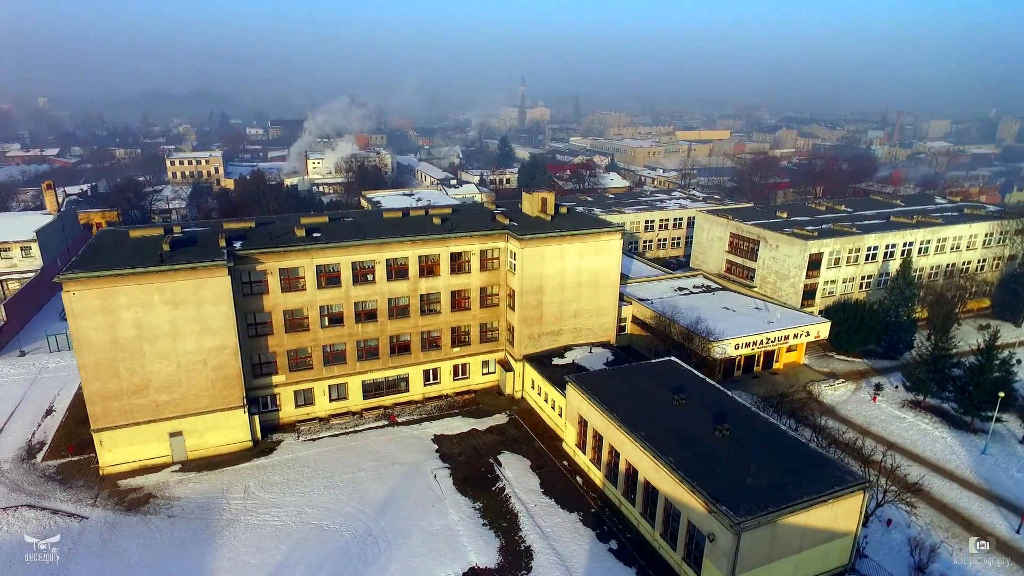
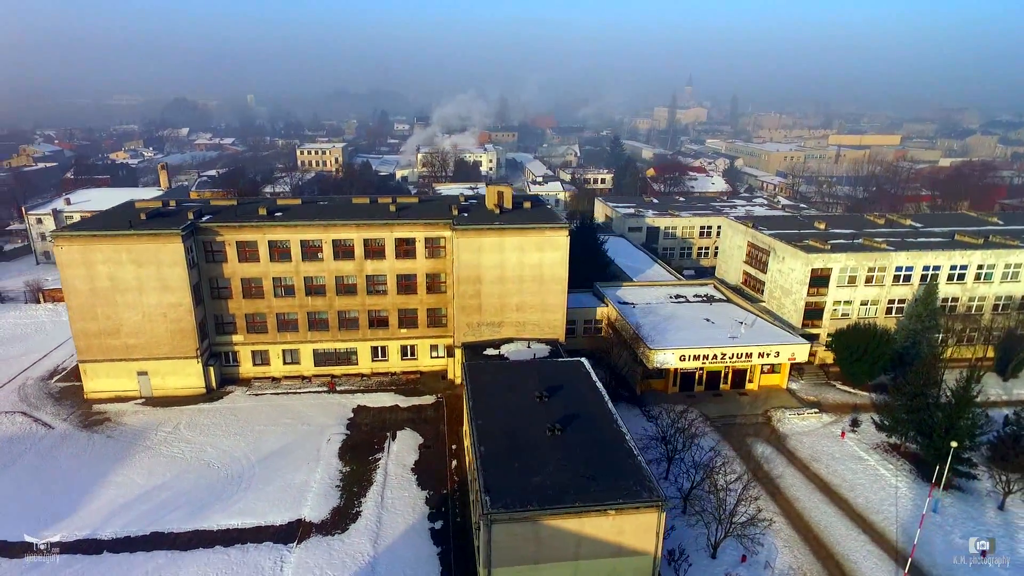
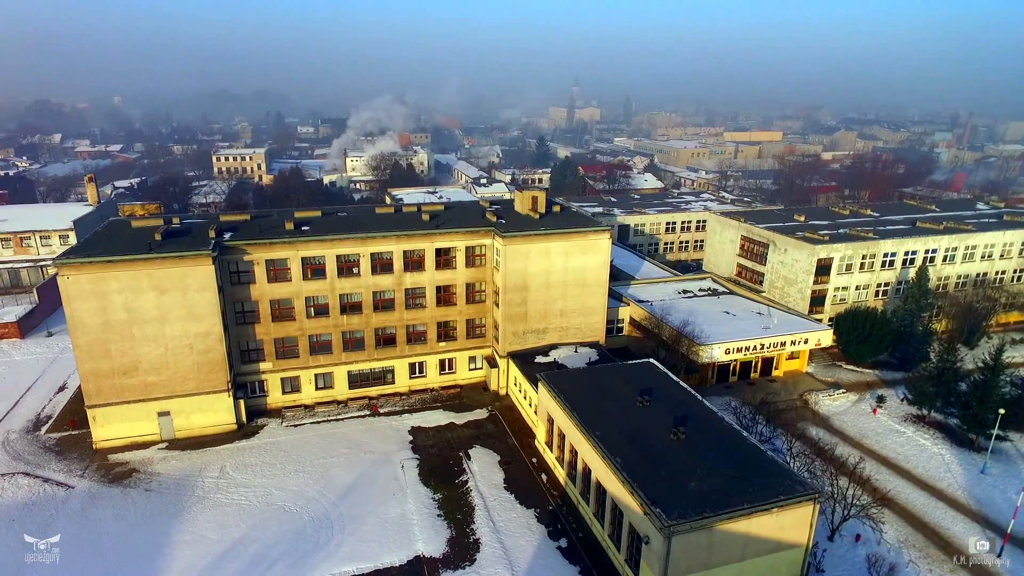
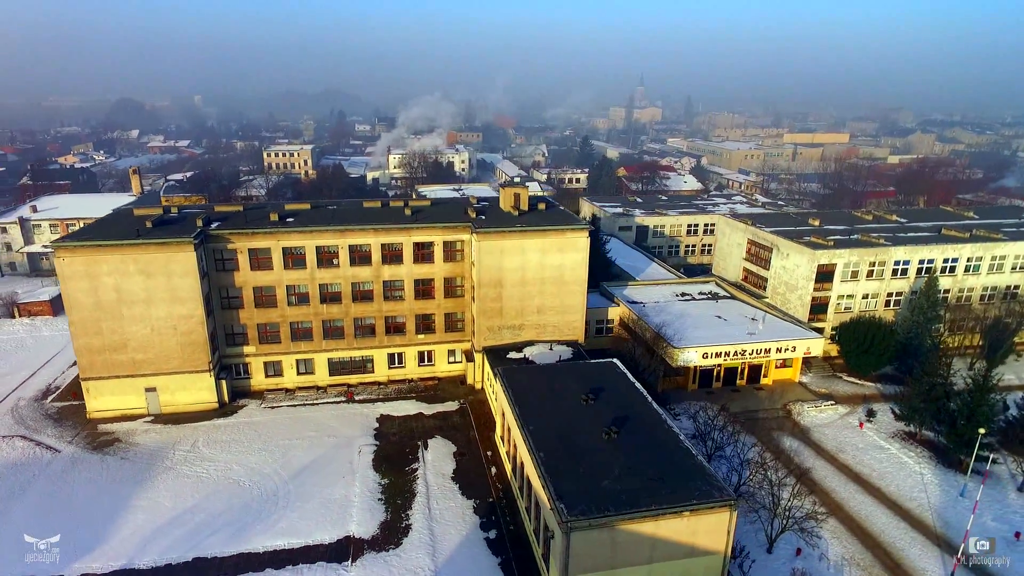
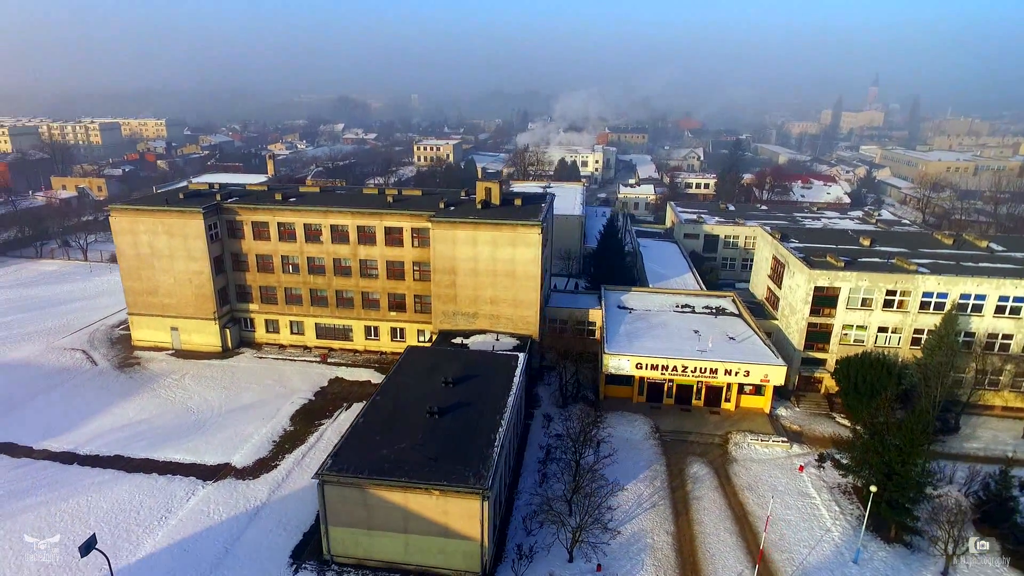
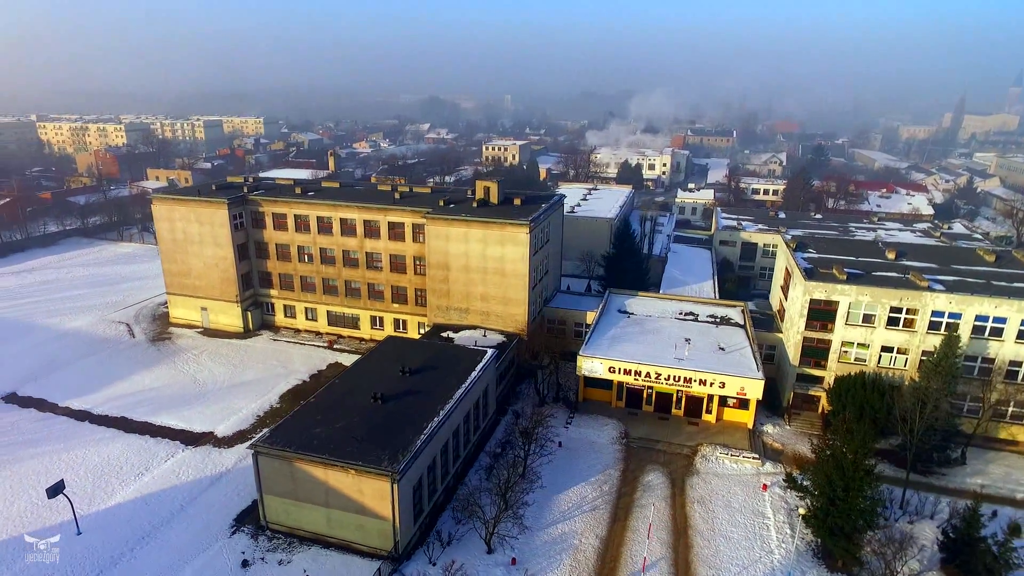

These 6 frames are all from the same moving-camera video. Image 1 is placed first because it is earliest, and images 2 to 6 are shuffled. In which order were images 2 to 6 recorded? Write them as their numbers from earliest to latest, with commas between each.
3, 4, 2, 5, 6
